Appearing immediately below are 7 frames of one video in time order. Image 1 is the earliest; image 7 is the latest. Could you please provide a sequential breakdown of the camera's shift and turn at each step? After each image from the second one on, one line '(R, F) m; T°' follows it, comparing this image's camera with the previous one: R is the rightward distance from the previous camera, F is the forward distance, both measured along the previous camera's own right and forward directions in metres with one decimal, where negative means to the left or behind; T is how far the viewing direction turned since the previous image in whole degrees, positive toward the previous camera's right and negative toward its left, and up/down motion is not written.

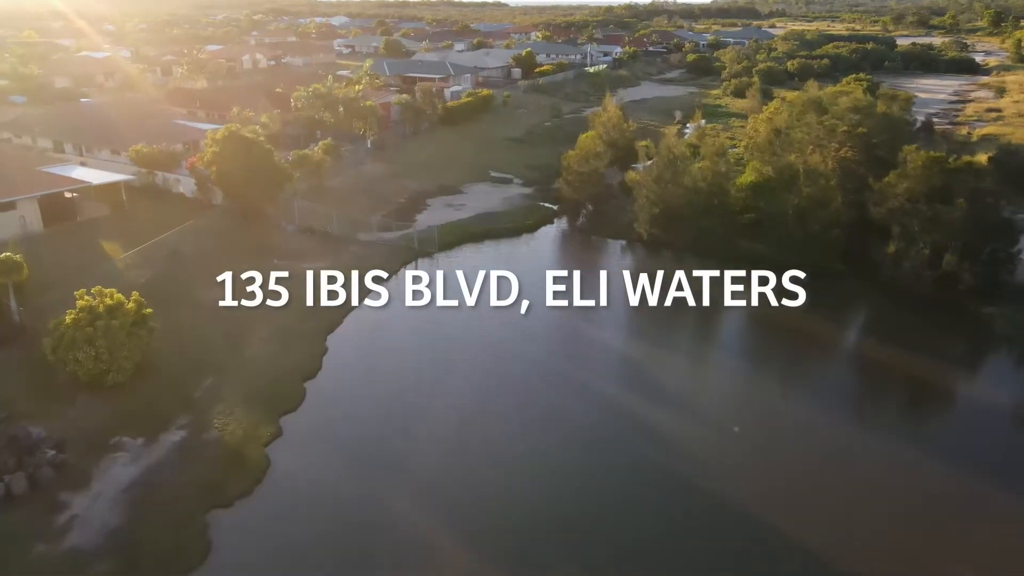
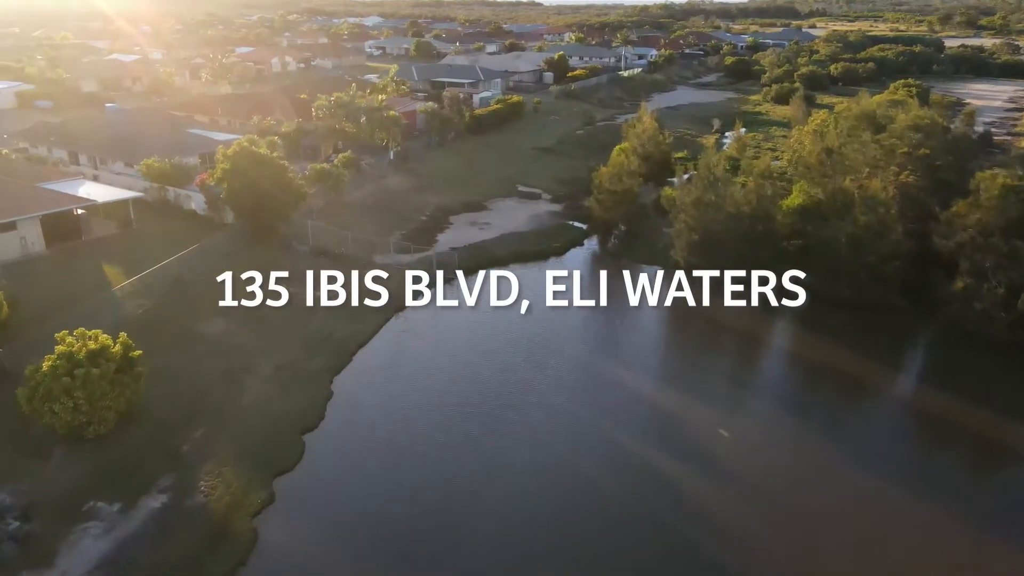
(+0.2, +2.2) m; -2°
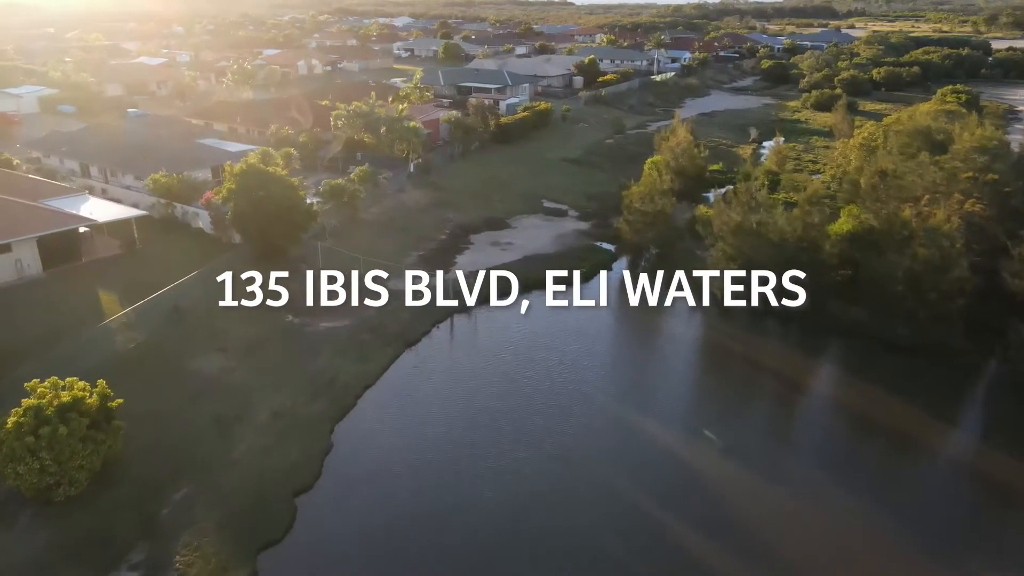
(+0.2, +2.2) m; -2°
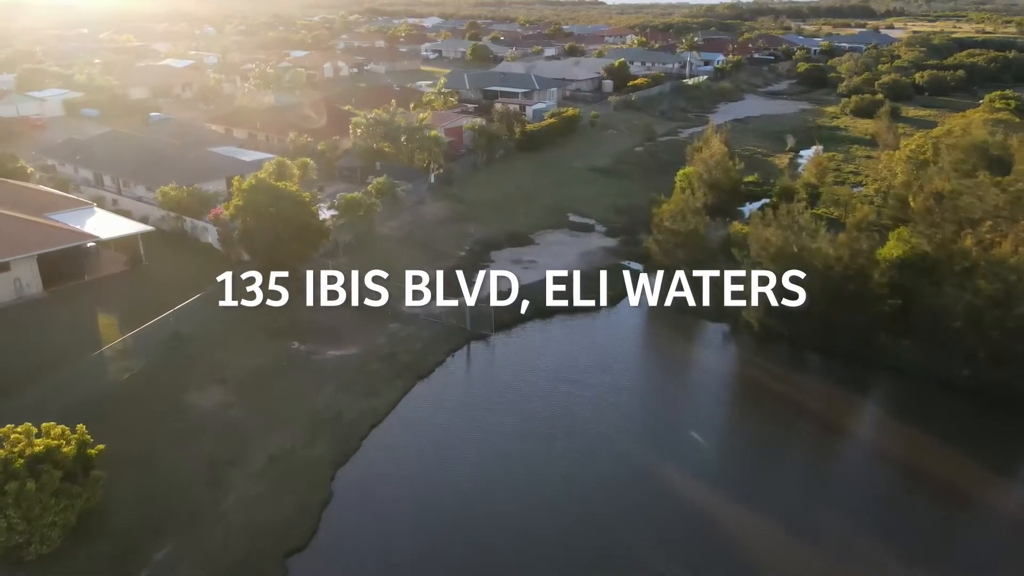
(+0.2, +1.8) m; -2°
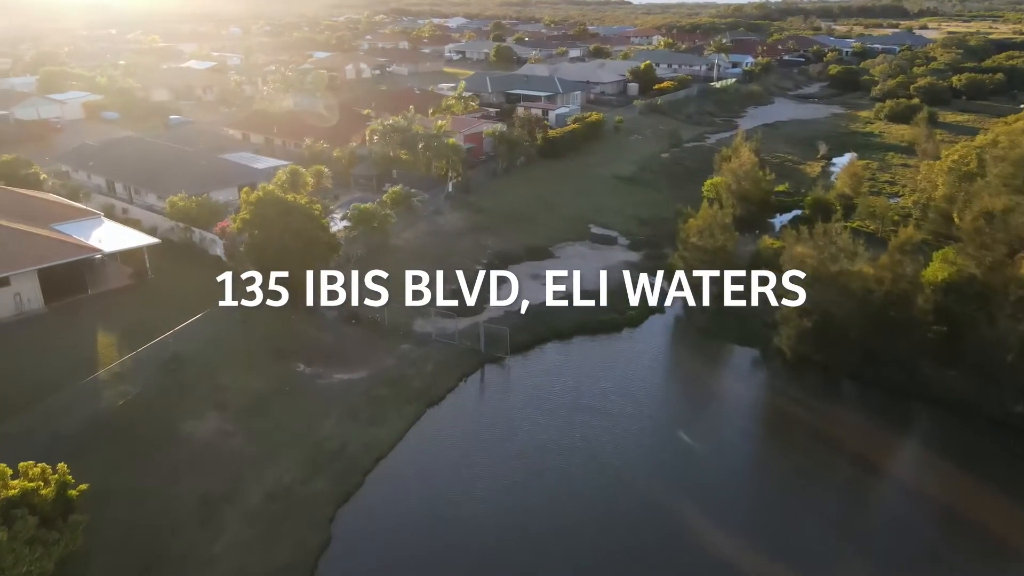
(+0.2, +1.4) m; -2°
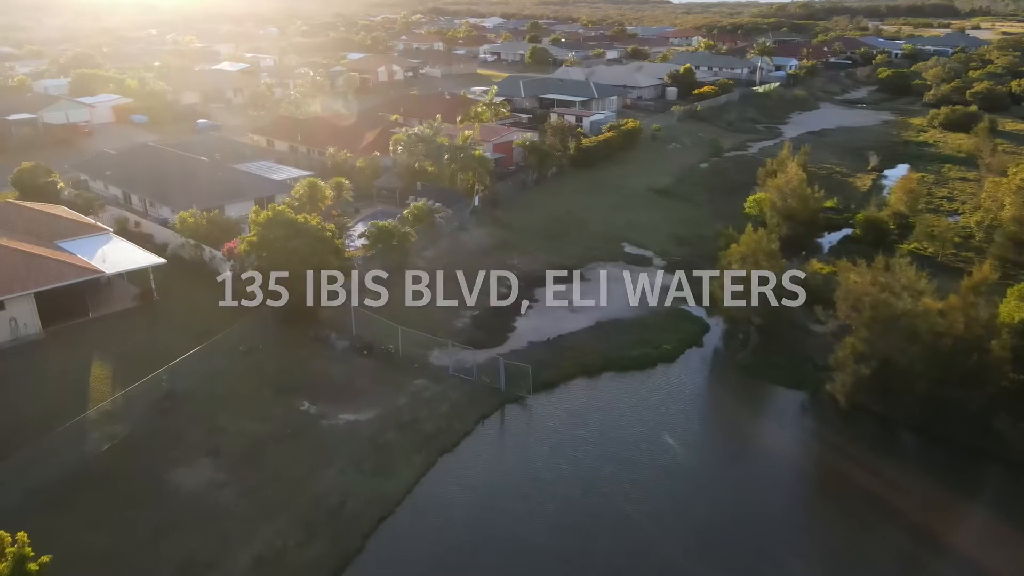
(+0.3, +2.1) m; -3°
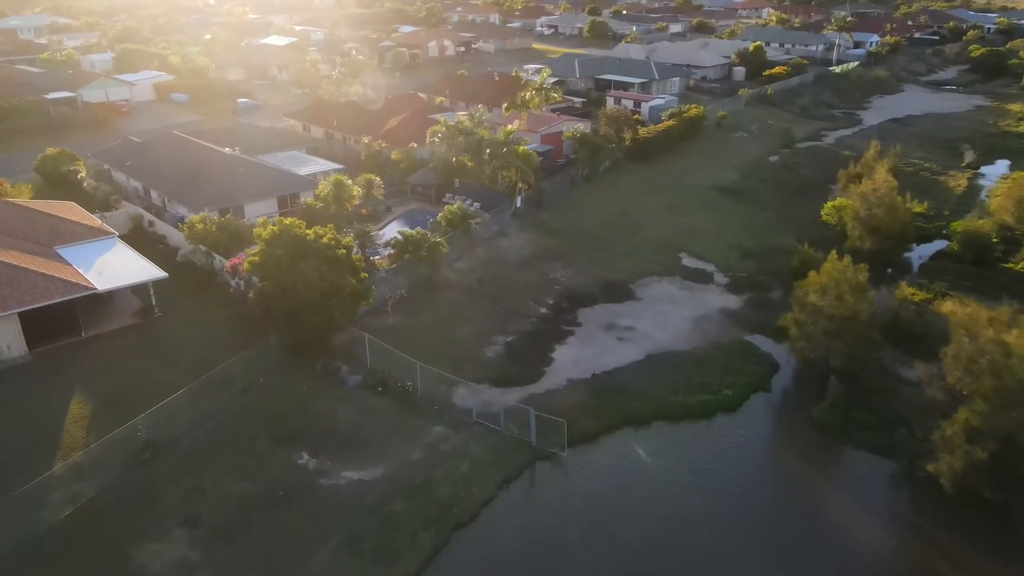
(+0.4, +3.5) m; -4°
